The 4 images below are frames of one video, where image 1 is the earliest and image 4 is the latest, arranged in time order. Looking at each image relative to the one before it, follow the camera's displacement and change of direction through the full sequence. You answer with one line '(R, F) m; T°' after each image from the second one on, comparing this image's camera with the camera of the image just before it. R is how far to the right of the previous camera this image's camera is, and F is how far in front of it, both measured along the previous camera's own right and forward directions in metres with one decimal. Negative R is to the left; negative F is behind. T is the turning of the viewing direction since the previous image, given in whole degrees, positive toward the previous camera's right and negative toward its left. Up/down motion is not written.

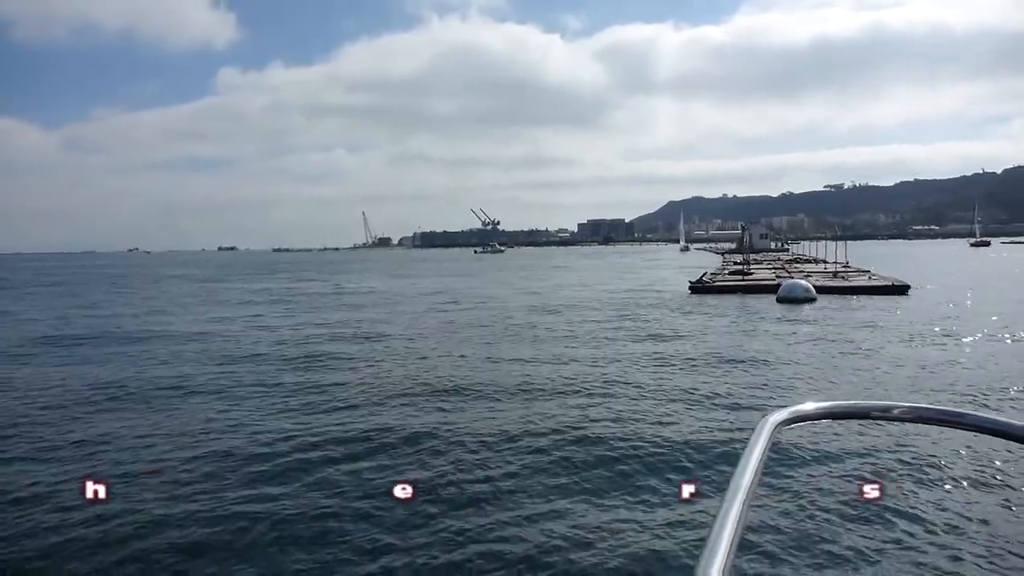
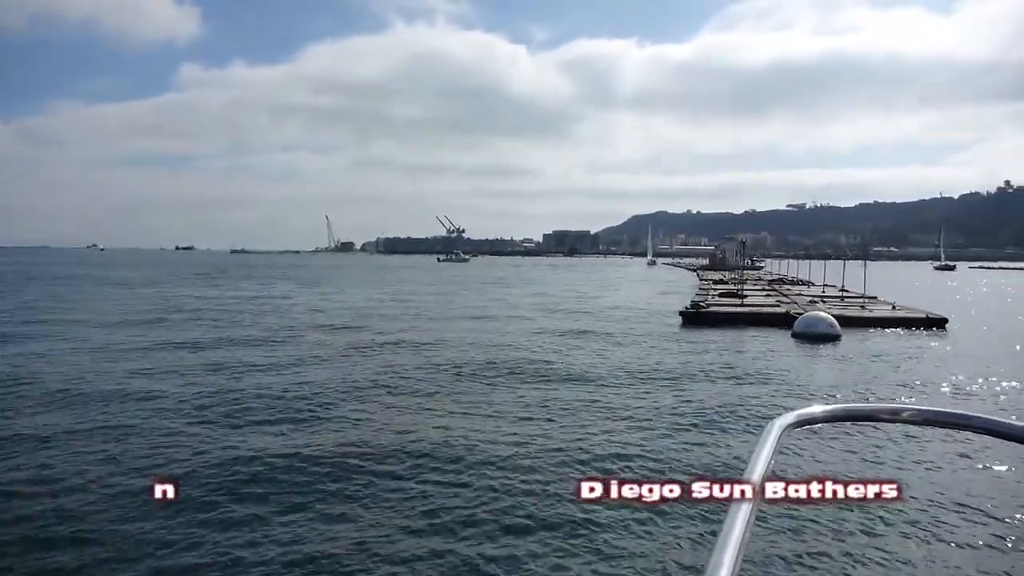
(-1.3, +2.4) m; +3°
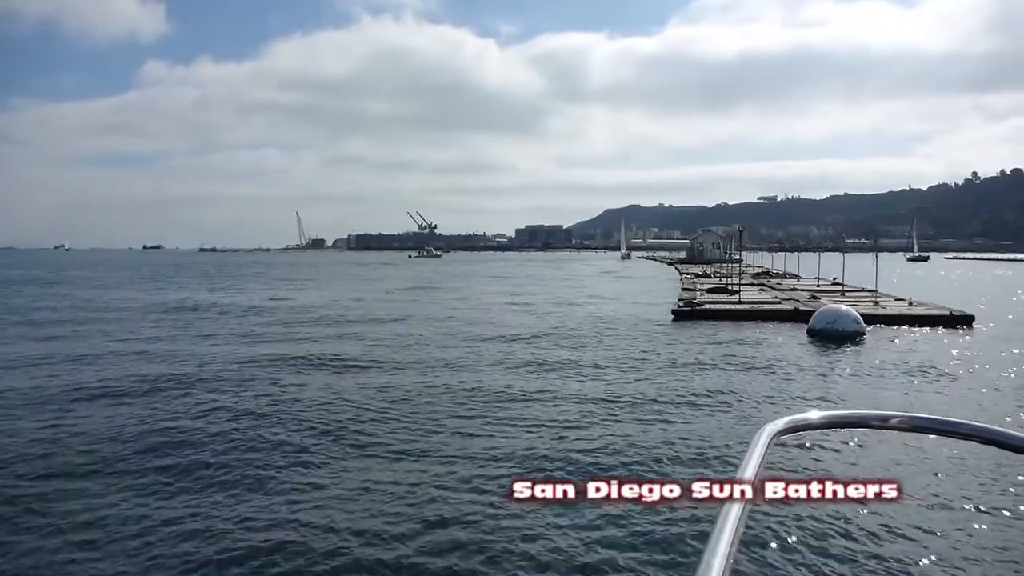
(-0.8, +1.6) m; +2°
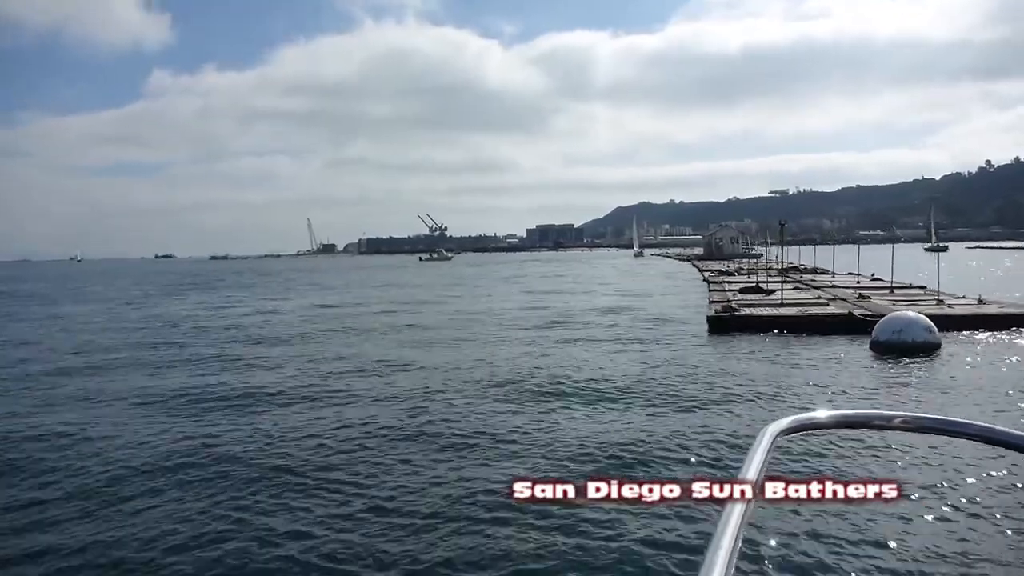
(-1.3, -0.5) m; -1°
